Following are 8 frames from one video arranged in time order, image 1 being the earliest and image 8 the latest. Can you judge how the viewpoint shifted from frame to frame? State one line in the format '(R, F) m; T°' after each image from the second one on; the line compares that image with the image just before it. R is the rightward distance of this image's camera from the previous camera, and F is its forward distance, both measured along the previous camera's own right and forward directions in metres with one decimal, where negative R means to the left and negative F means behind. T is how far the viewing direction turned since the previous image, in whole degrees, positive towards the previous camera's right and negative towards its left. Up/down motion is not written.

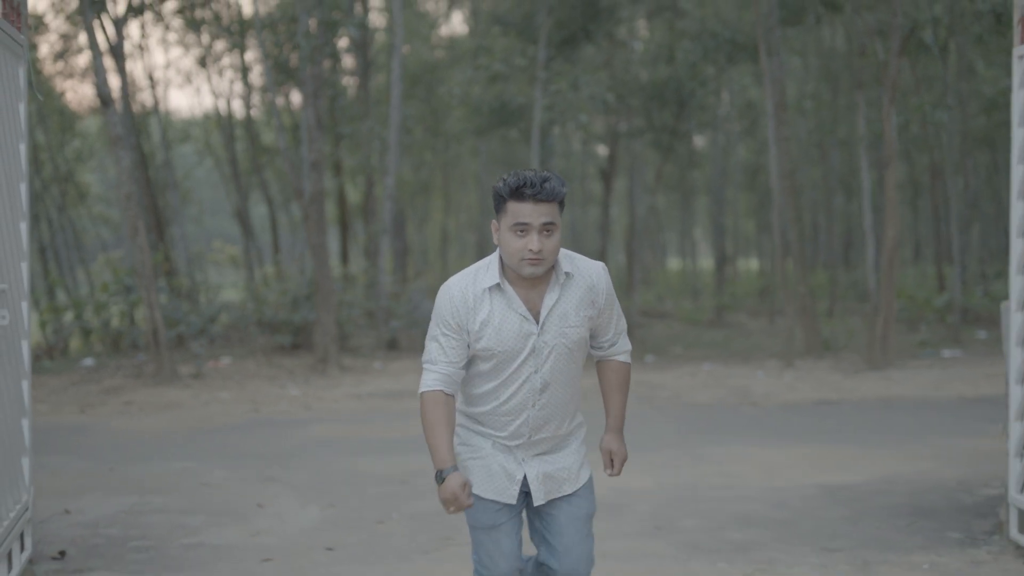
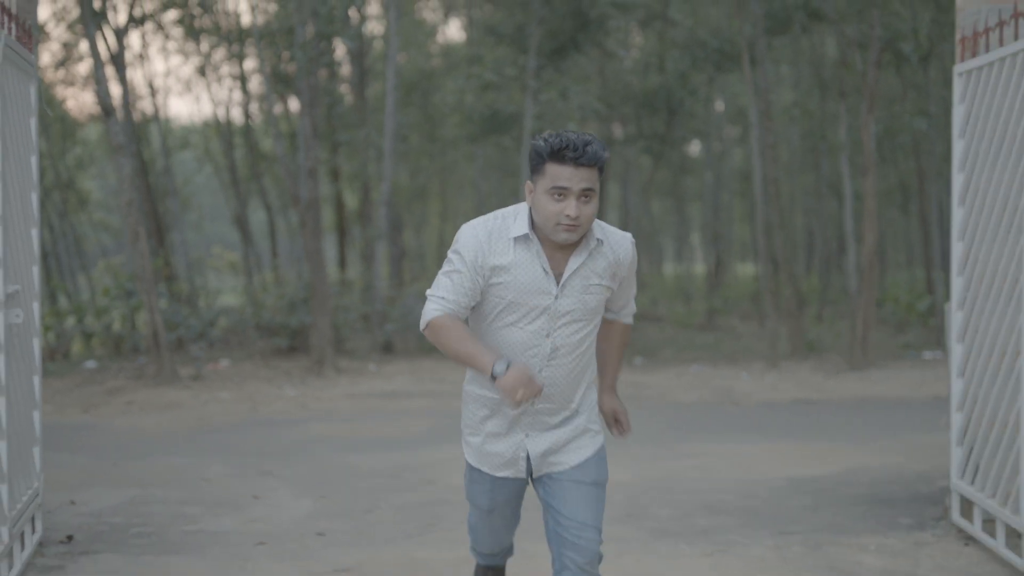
(+0.1, -0.5) m; 0°
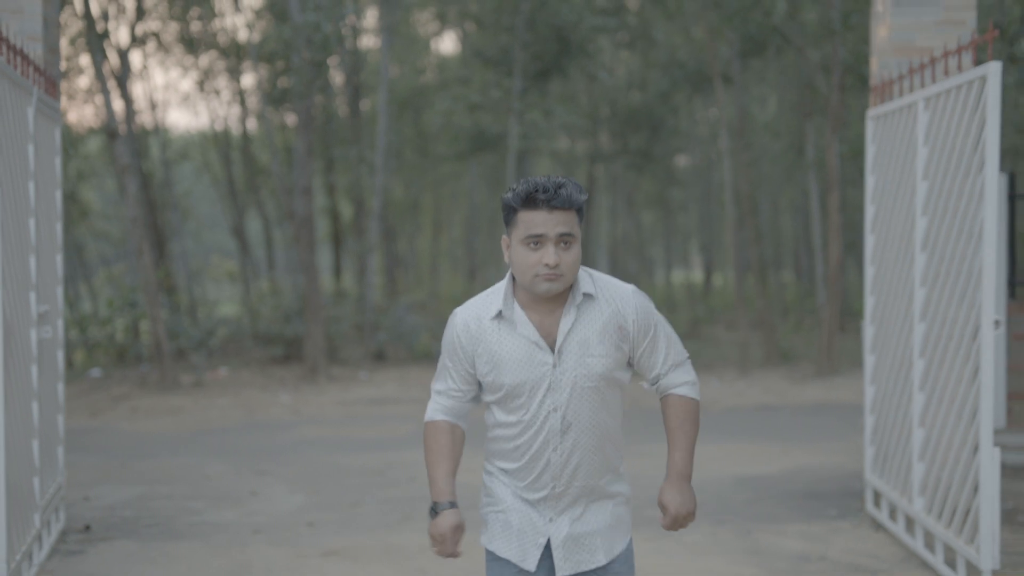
(+0.2, -0.9) m; 0°
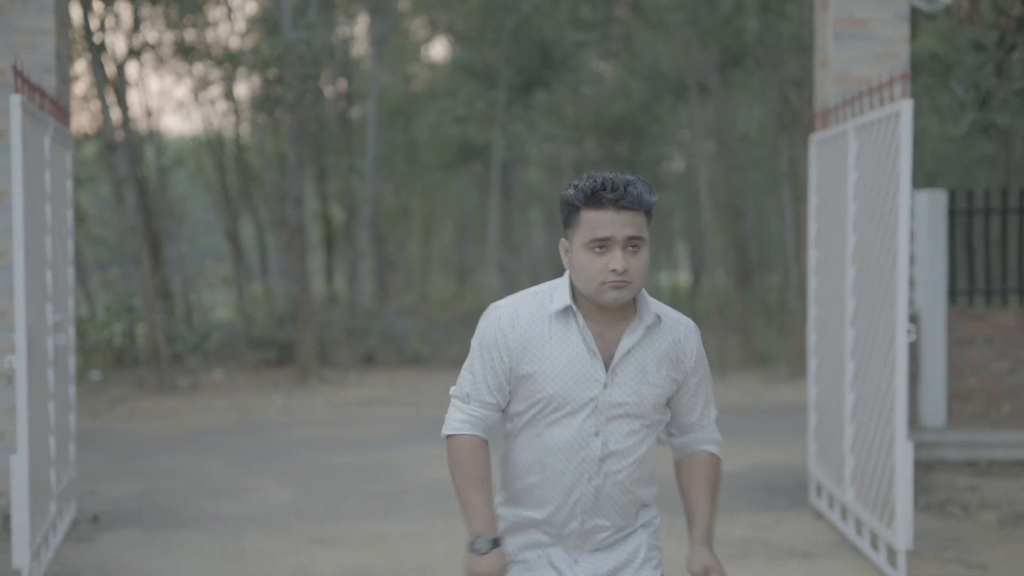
(+0.1, -0.7) m; 0°
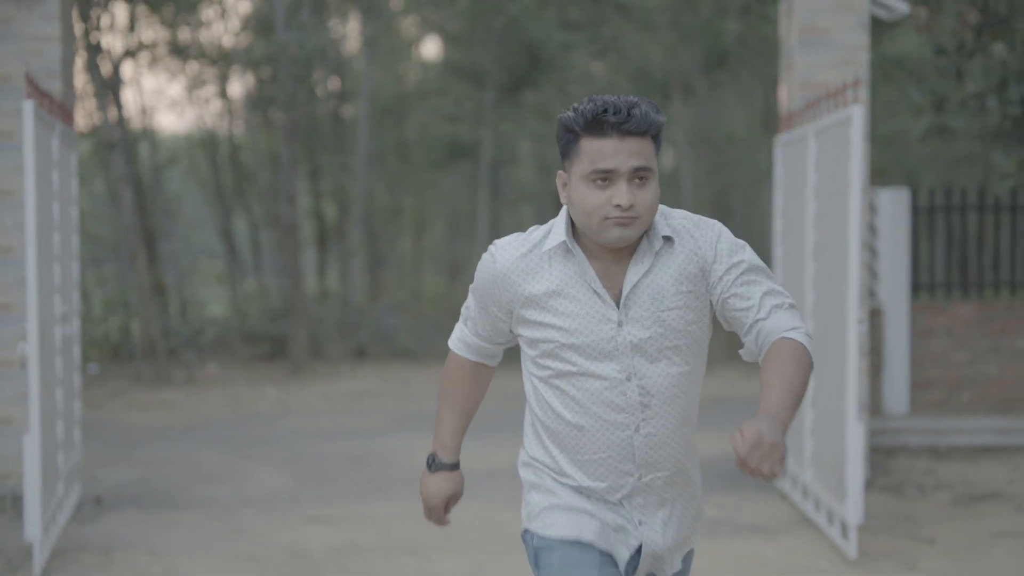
(+0.1, -0.5) m; 0°
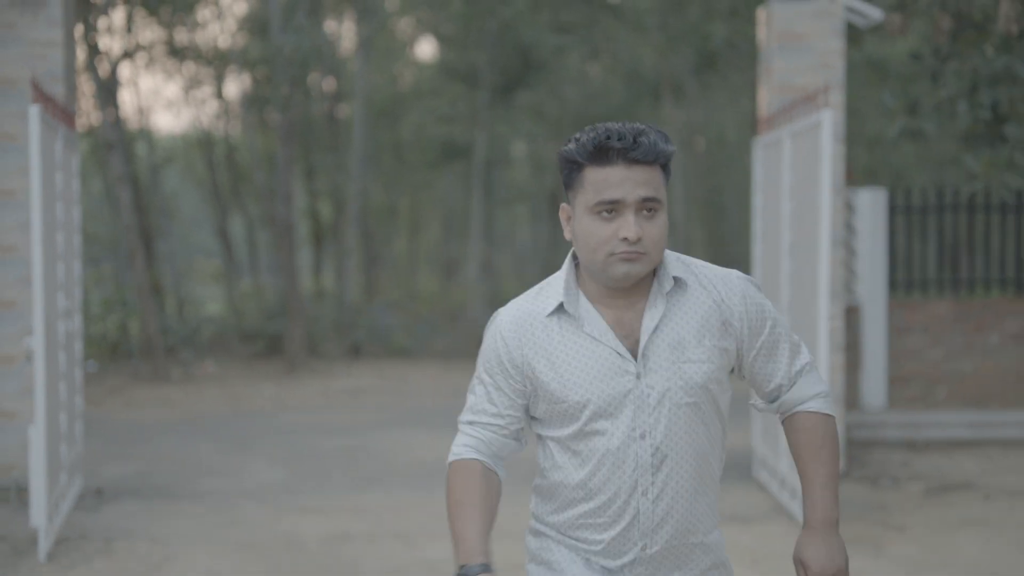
(+0.1, -0.3) m; 0°
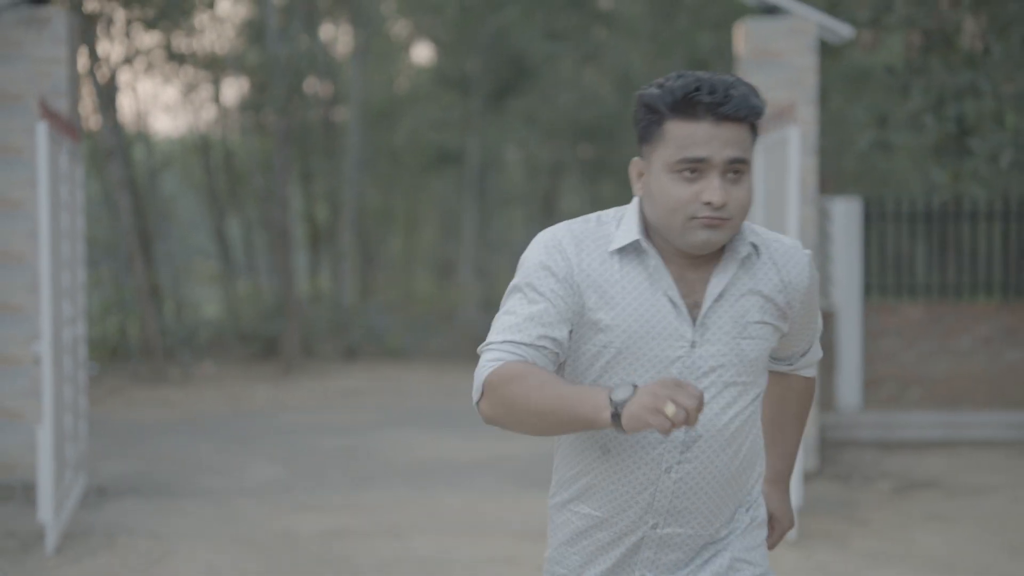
(+0.1, -0.4) m; 0°
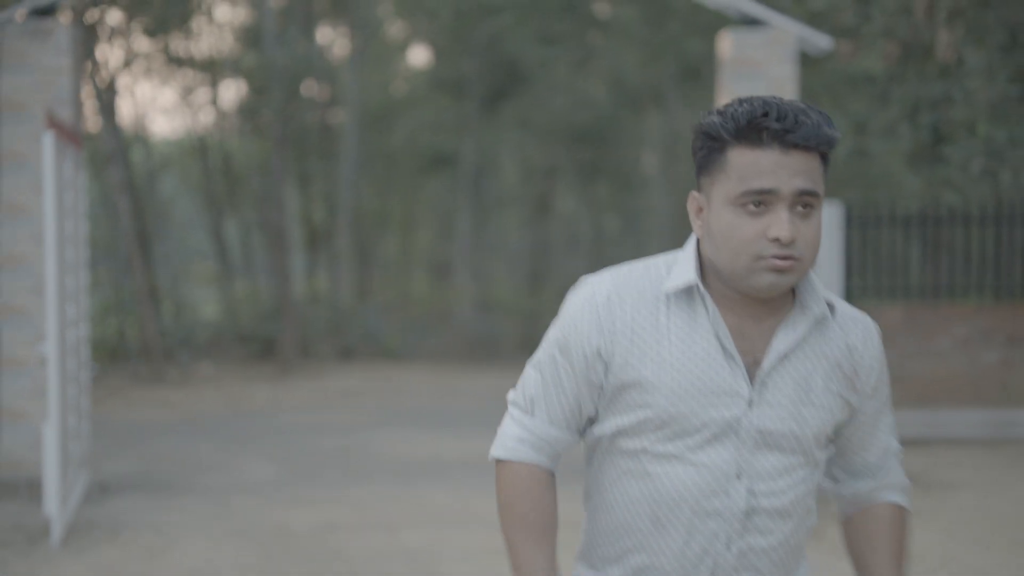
(+0.1, -0.3) m; 0°
